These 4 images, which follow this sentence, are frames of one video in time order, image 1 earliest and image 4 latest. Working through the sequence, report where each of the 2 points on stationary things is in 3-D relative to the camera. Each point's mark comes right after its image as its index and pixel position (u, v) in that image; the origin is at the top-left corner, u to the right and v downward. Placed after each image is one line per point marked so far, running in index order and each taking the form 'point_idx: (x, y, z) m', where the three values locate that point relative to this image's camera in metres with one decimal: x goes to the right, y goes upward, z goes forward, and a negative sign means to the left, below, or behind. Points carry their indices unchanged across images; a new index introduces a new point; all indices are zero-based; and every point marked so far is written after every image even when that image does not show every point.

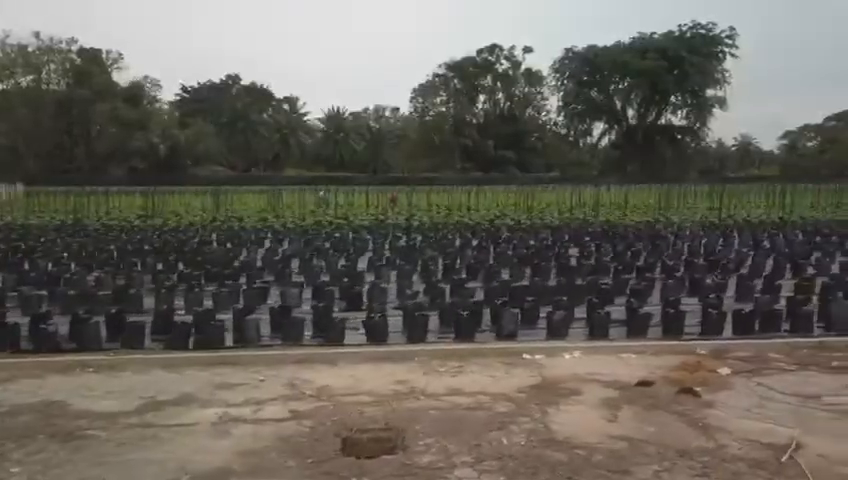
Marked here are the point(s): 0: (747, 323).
0: (+4.4, -1.1, +9.2) m
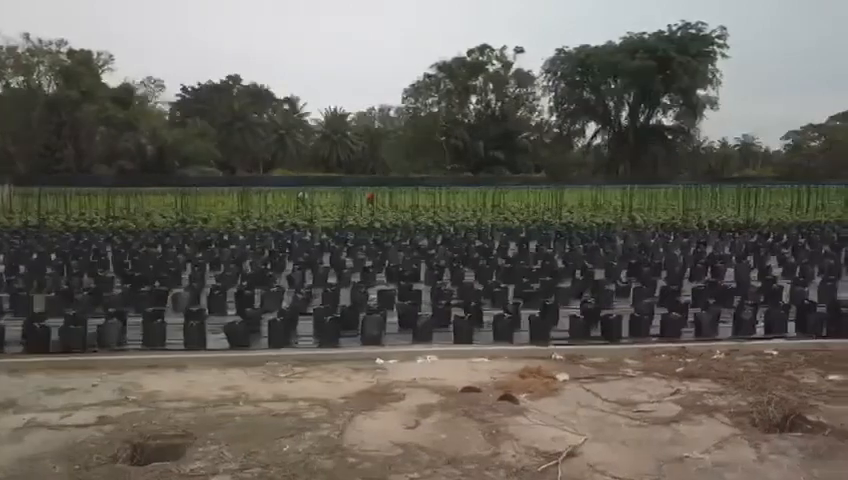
0: (+2.6, -1.2, +9.2) m
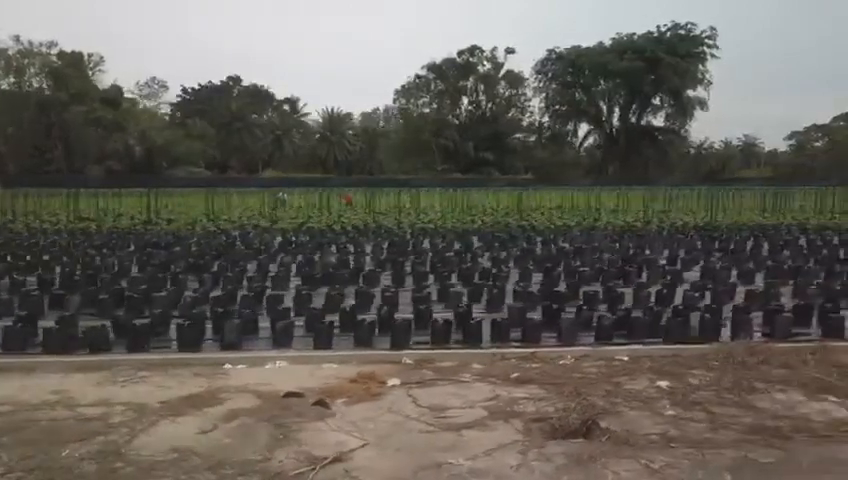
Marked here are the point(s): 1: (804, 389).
0: (+0.7, -1.3, +9.3) m
1: (+4.2, -1.7, +7.4) m
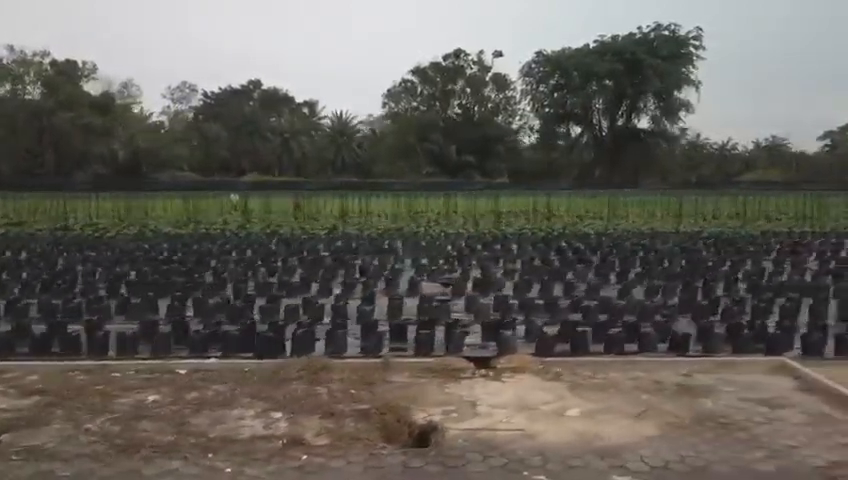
0: (-5.2, -1.6, +9.9) m
1: (-1.8, -1.9, +7.7) m
